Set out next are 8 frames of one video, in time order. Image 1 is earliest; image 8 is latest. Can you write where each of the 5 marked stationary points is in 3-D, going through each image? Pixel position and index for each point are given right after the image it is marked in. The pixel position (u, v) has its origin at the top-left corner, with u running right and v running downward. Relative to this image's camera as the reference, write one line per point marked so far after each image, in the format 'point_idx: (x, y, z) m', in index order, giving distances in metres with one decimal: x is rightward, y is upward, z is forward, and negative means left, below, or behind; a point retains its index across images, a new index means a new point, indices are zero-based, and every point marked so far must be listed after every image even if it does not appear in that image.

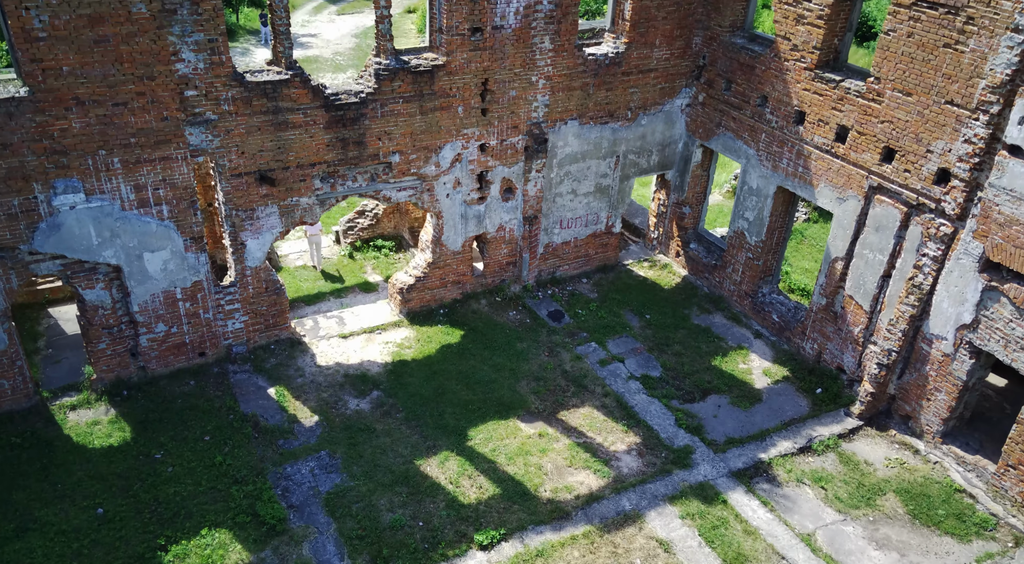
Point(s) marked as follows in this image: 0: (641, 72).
0: (+2.0, +3.3, +11.6) m
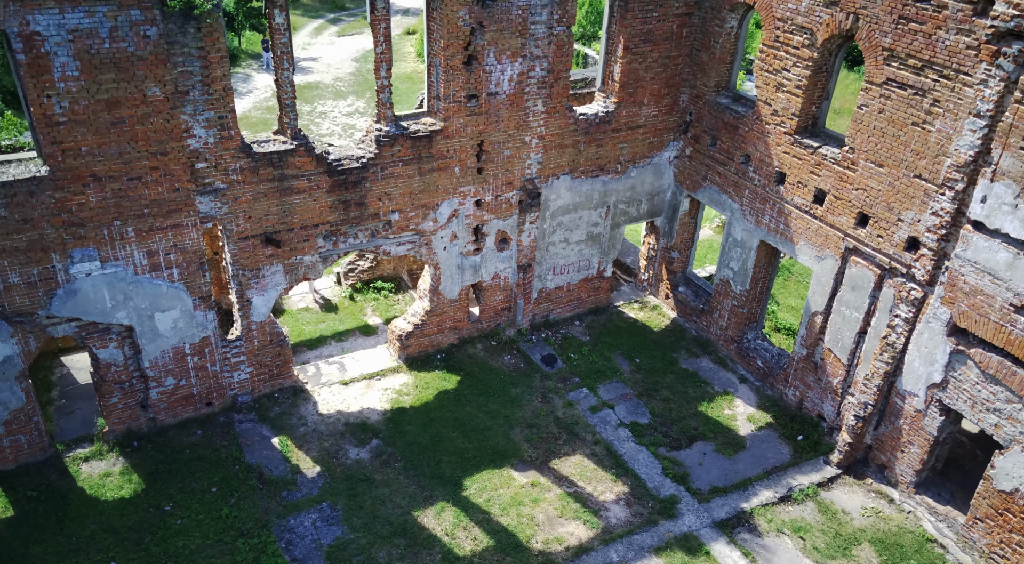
0: (+1.9, +2.5, +12.1) m
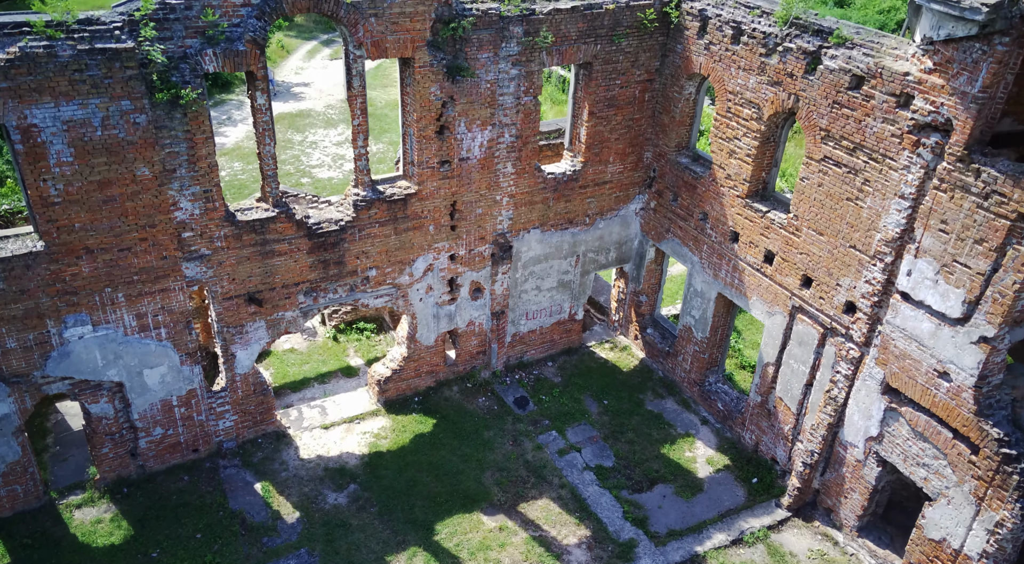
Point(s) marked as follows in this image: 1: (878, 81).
0: (+1.5, +1.7, +12.8) m
1: (+4.2, +2.3, +8.7) m
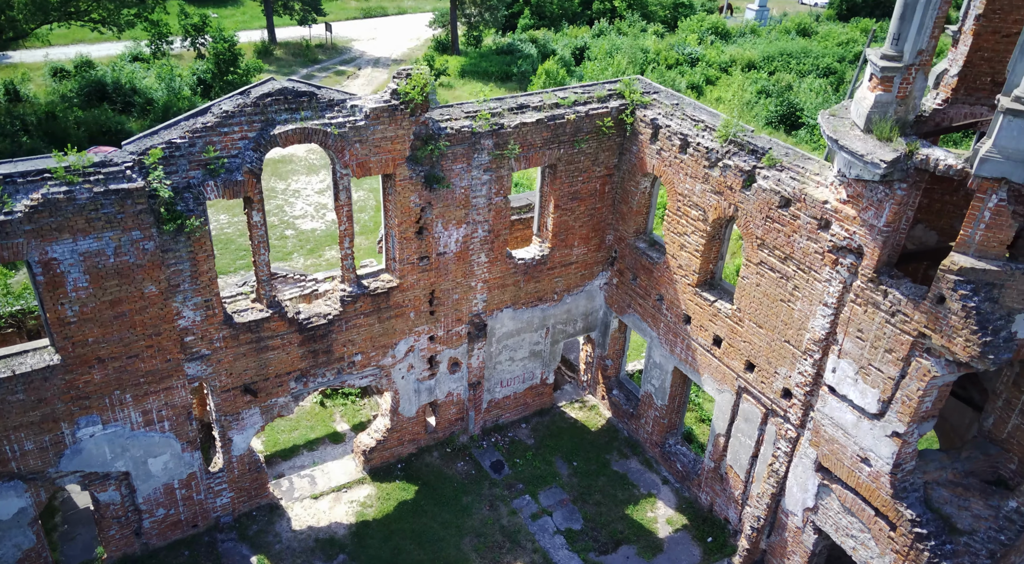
0: (+1.0, +0.3, +14.0) m
1: (+3.8, +1.0, +10.0) m
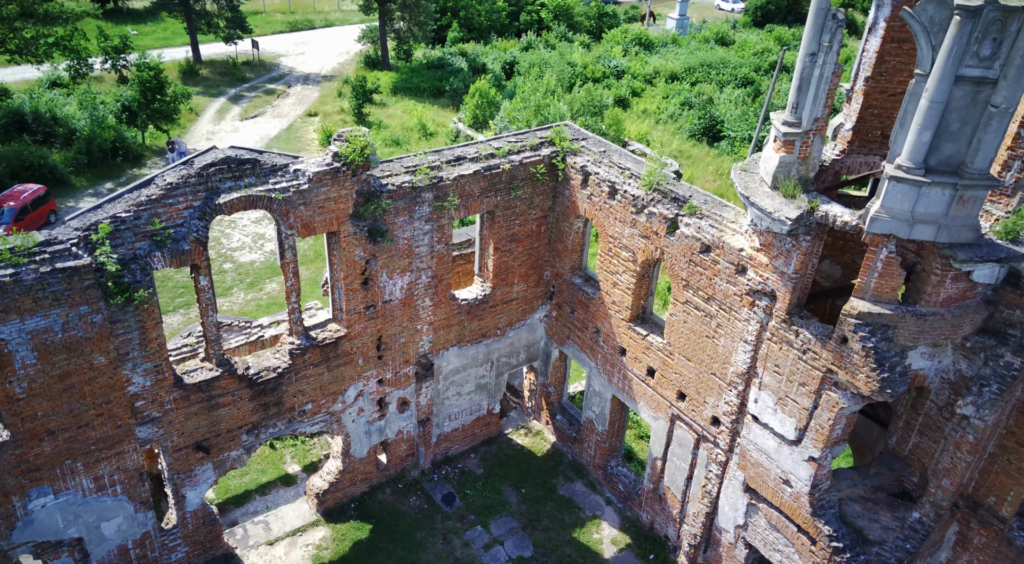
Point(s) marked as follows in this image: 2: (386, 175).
0: (-0.1, -0.4, +14.6) m
1: (+3.0, +0.4, +10.8) m
2: (-2.0, +1.7, +12.0) m
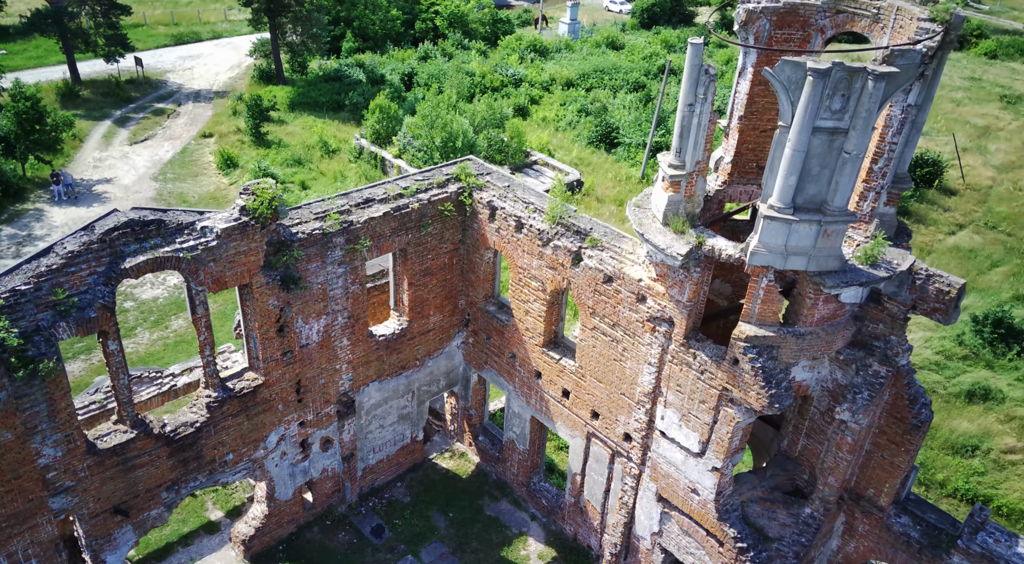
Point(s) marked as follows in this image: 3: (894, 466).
0: (-1.8, -1.0, +14.9) m
1: (+1.7, 0.0, +11.6) m
2: (-3.5, +0.9, +12.2) m
3: (+5.4, -2.6, +10.8) m
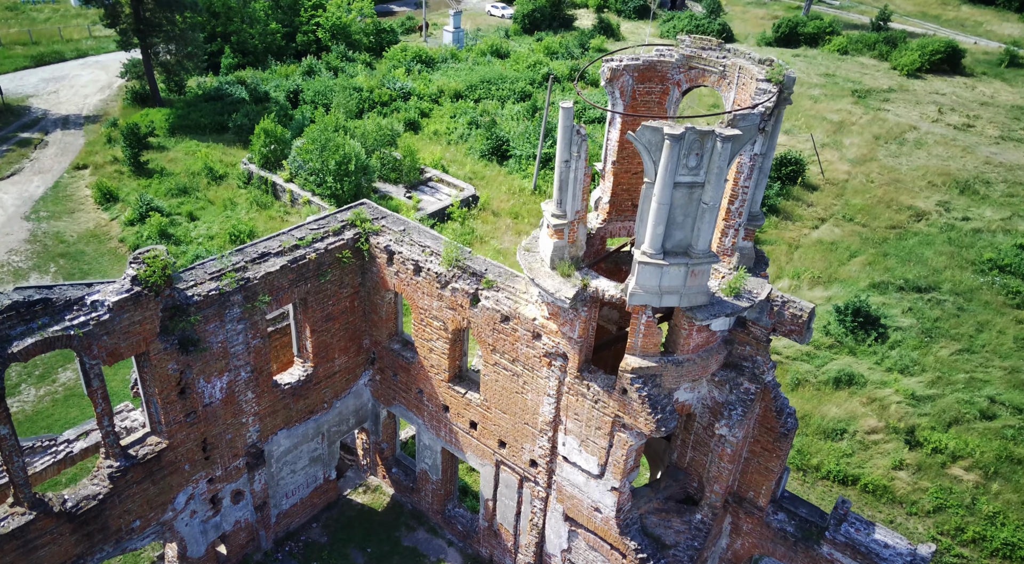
0: (-3.8, -1.9, +15.2) m
1: (+0.1, -0.6, +12.3) m
2: (-5.2, -0.1, +12.2) m
3: (+4.1, -3.0, +12.0) m
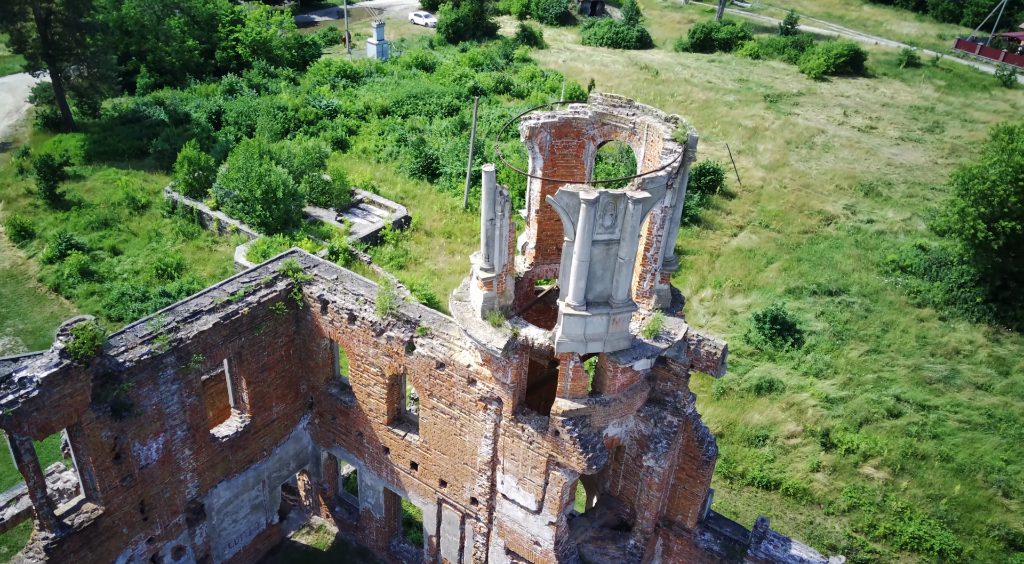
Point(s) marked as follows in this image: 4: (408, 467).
0: (-5.0, -2.9, +15.3) m
1: (-1.0, -1.4, +12.7) m
2: (-6.3, -1.1, +12.2) m
3: (+3.1, -3.6, +12.8) m
4: (-2.1, -3.6, +14.7) m
